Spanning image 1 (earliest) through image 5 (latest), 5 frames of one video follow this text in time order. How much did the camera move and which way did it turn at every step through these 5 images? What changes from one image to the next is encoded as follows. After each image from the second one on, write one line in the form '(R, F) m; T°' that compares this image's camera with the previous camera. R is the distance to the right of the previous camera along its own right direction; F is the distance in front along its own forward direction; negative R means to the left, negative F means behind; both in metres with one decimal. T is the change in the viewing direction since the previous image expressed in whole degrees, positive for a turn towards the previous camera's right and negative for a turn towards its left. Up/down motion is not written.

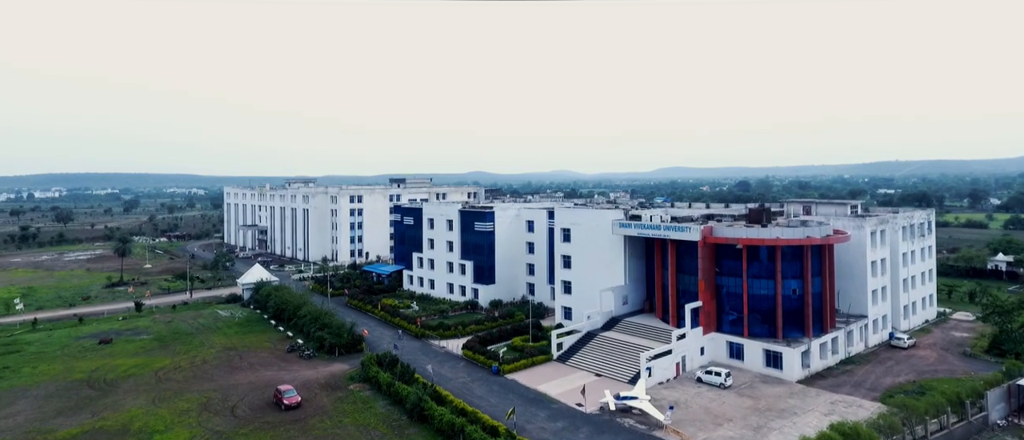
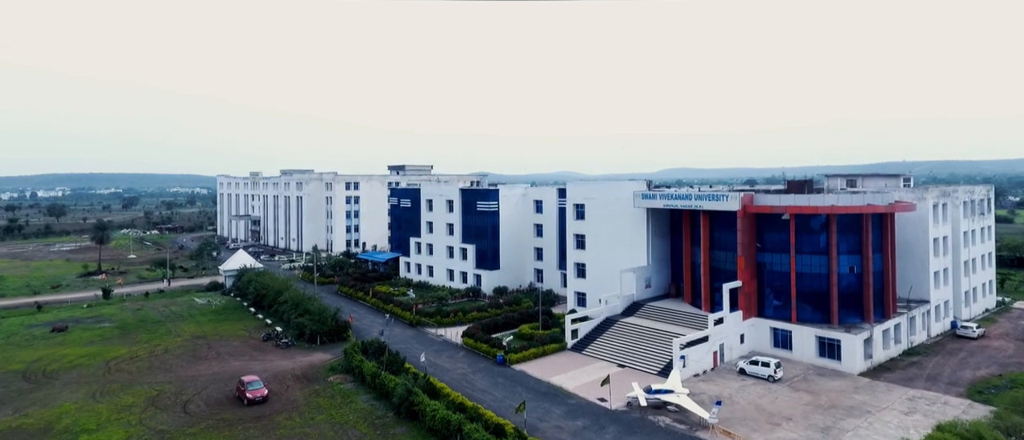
(-0.2, +5.1) m; 0°
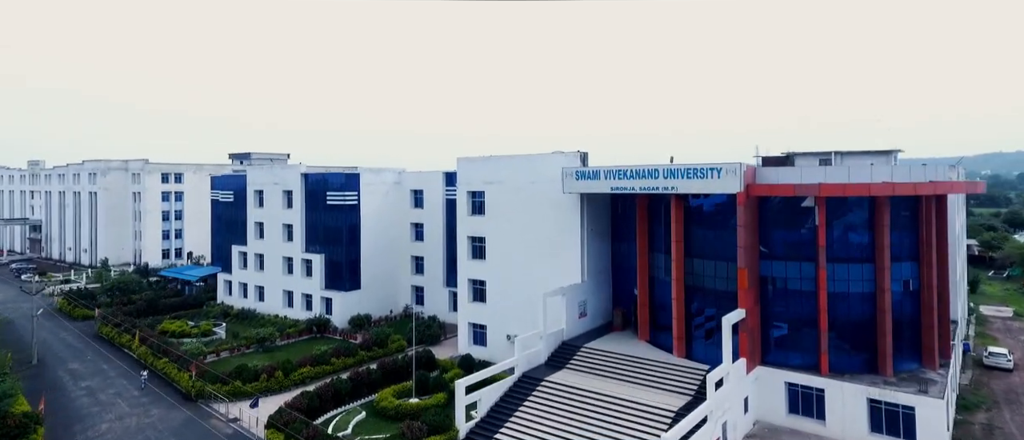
(+1.2, +13.9) m; +11°
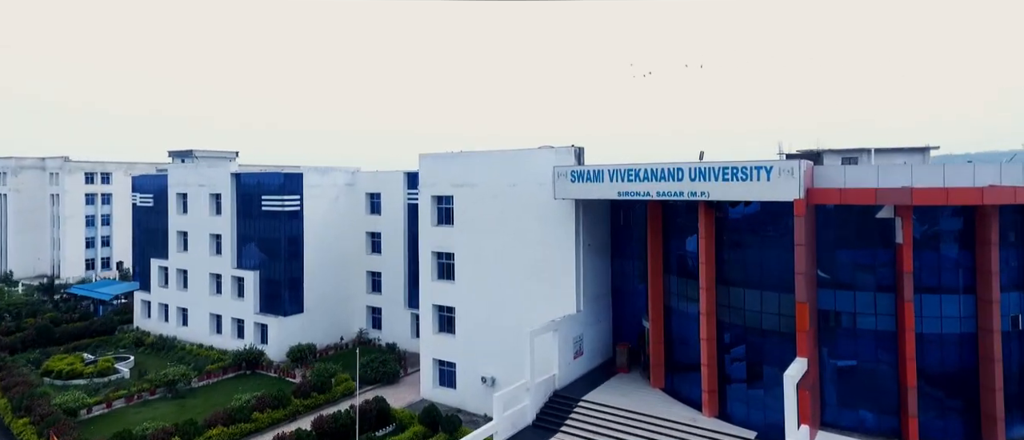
(-0.2, +5.3) m; +3°
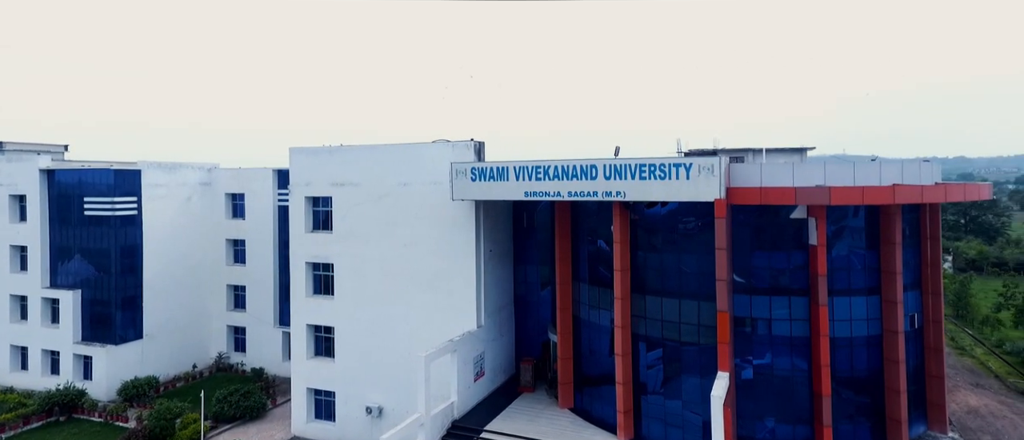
(-0.2, +2.3) m; +11°
